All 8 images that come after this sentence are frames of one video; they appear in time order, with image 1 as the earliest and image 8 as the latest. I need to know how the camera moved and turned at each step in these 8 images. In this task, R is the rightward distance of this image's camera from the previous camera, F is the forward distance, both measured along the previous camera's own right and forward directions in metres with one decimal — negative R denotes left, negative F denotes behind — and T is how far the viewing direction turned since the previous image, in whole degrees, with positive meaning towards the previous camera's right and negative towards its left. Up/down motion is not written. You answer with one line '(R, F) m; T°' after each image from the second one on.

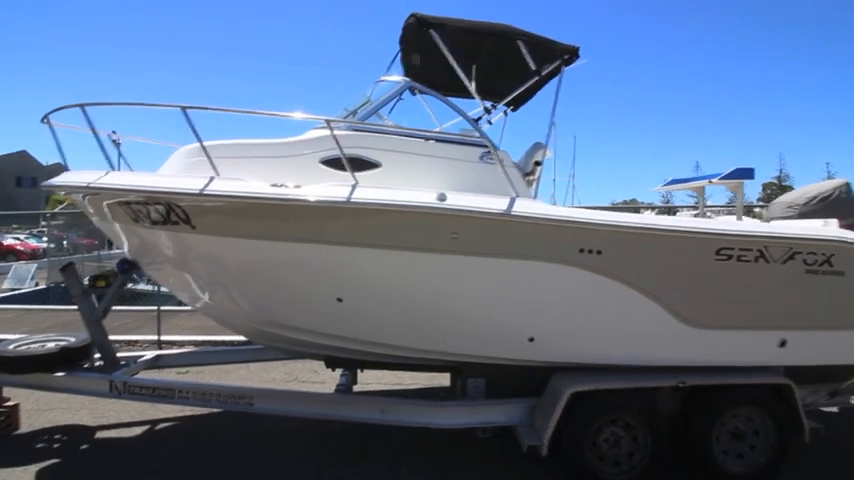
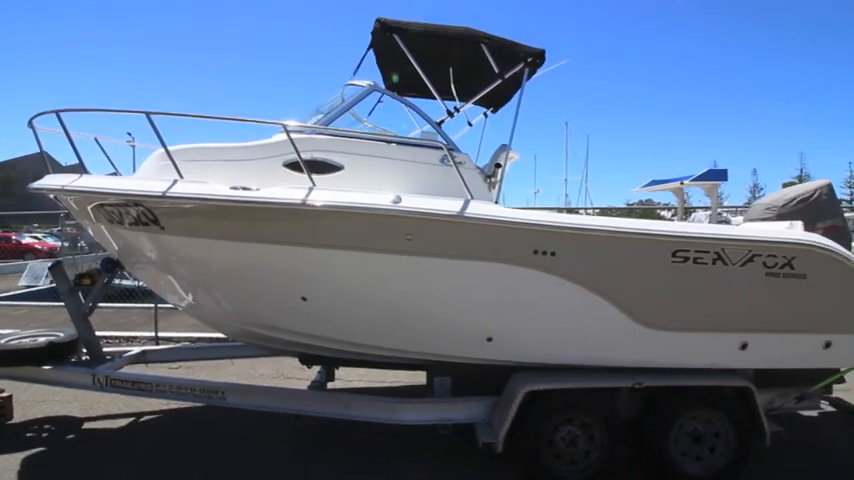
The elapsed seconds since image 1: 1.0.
(+0.4, -0.1) m; -3°
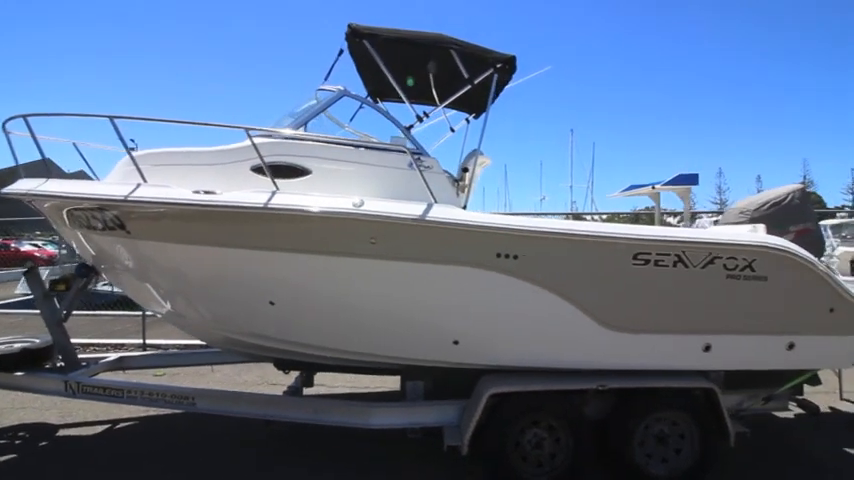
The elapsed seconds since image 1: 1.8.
(+0.2, 0.0) m; 0°
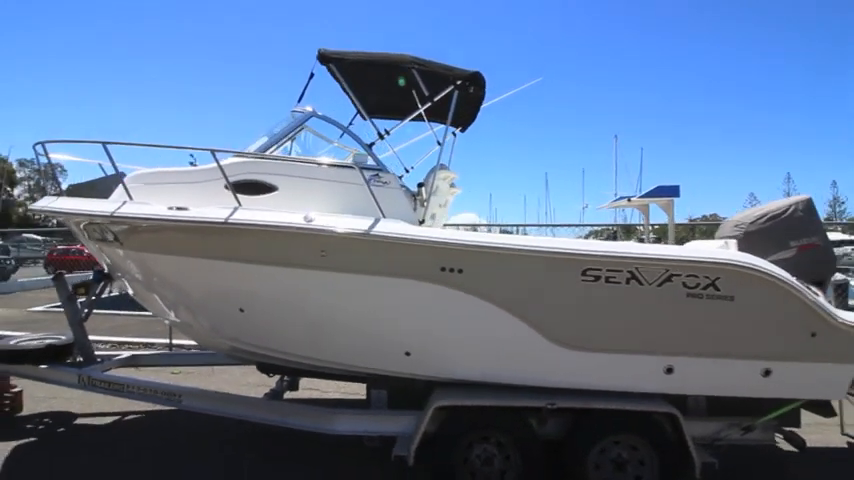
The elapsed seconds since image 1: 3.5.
(+0.8, 0.0) m; -9°
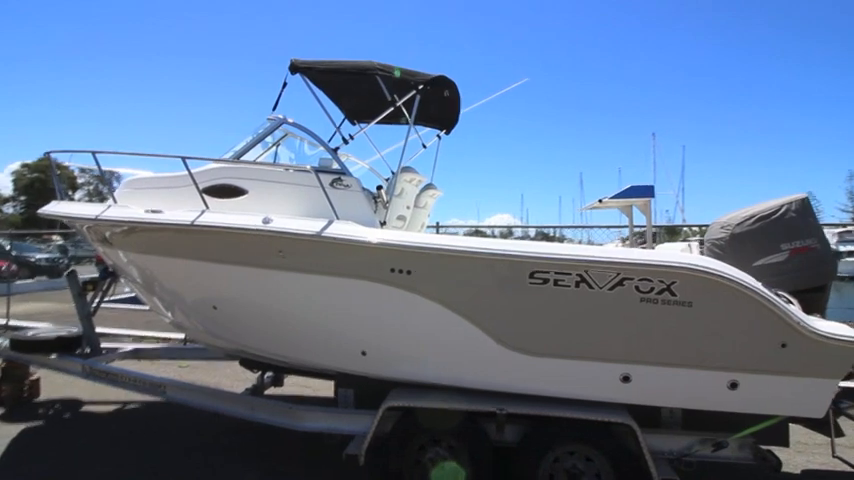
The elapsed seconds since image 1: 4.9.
(+0.6, 0.0) m; -7°
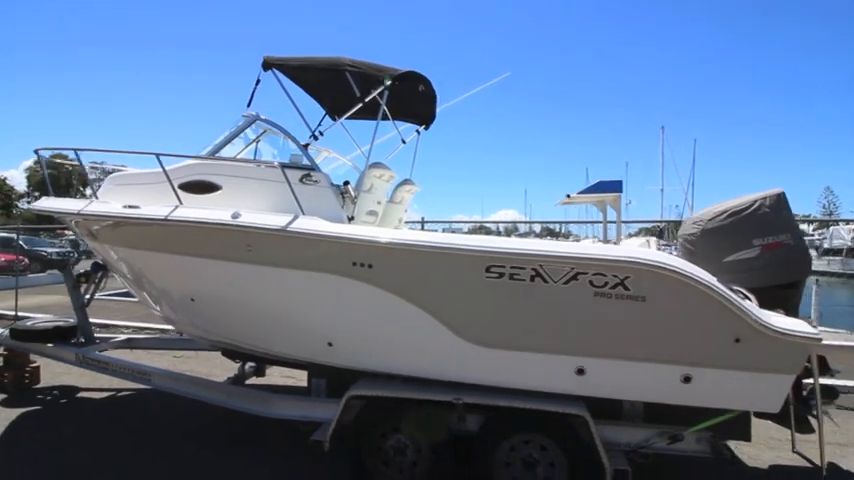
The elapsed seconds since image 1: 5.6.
(+0.3, -0.1) m; -2°
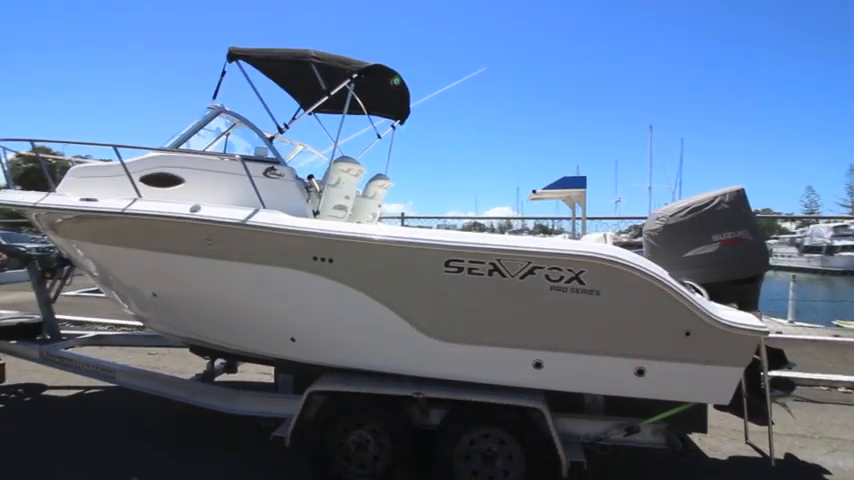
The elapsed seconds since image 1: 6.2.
(+0.1, 0.0) m; +2°
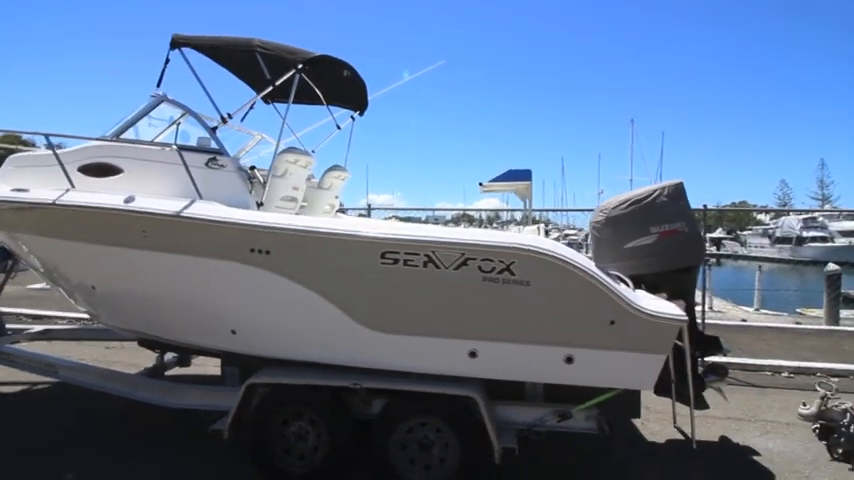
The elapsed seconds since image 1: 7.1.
(+0.3, -0.1) m; +1°
